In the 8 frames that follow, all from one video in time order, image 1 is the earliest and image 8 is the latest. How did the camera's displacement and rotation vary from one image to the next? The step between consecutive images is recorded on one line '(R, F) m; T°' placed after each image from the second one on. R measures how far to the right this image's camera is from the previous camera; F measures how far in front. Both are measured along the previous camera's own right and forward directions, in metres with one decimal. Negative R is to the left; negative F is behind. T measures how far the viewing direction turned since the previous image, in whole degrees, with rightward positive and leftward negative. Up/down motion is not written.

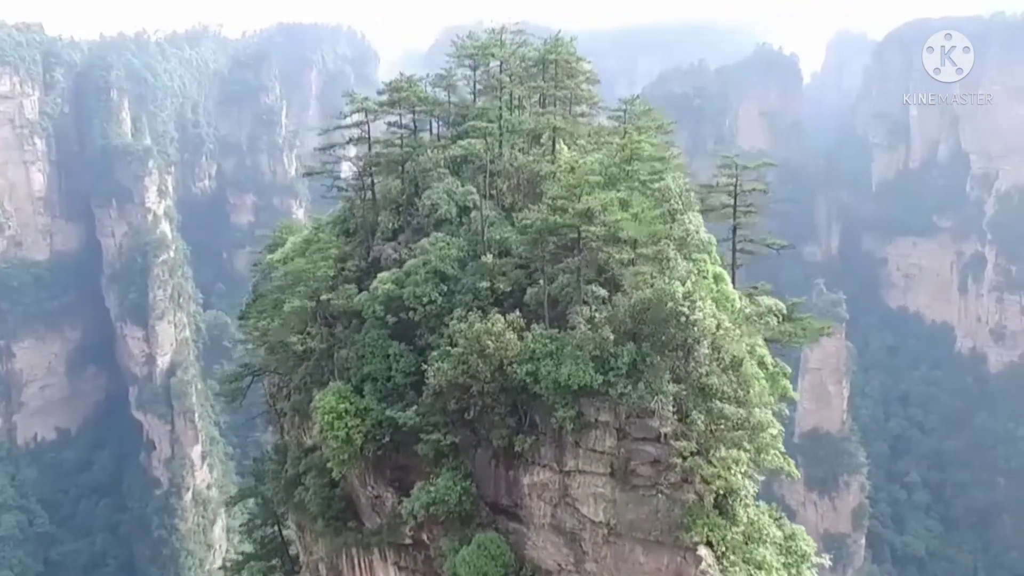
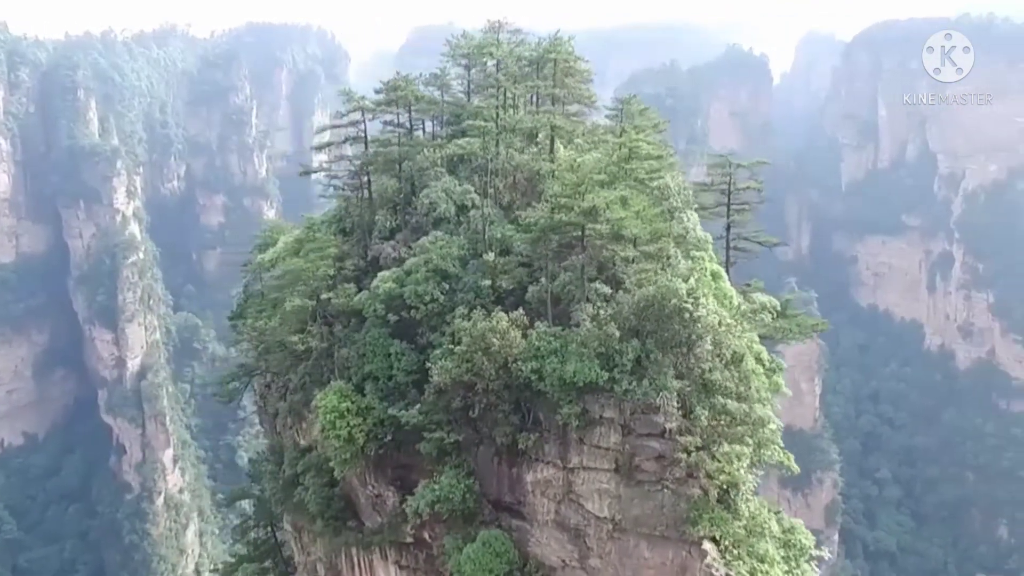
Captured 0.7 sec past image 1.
(-0.4, 0.0) m; +2°
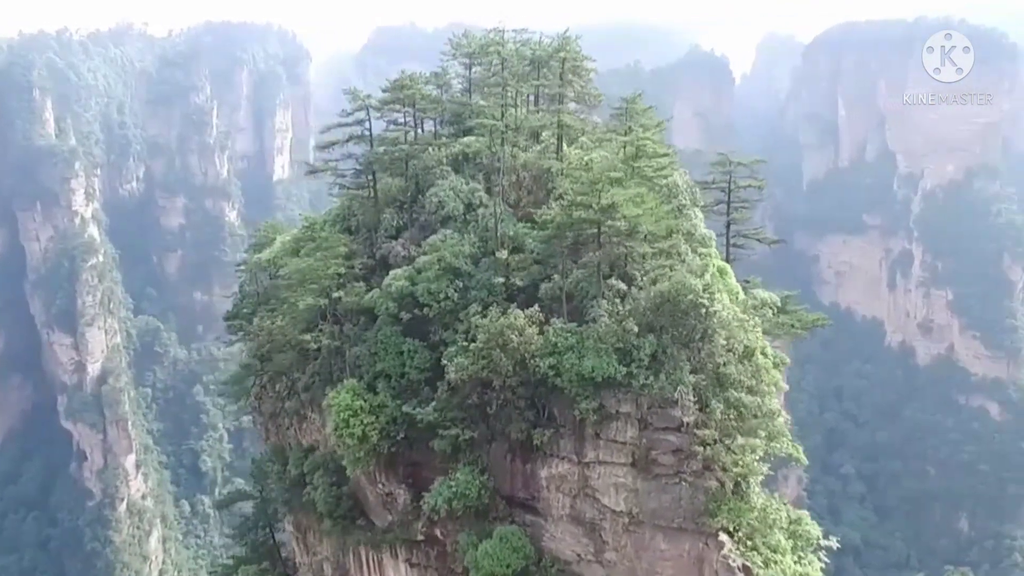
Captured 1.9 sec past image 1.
(-0.7, -0.1) m; +2°
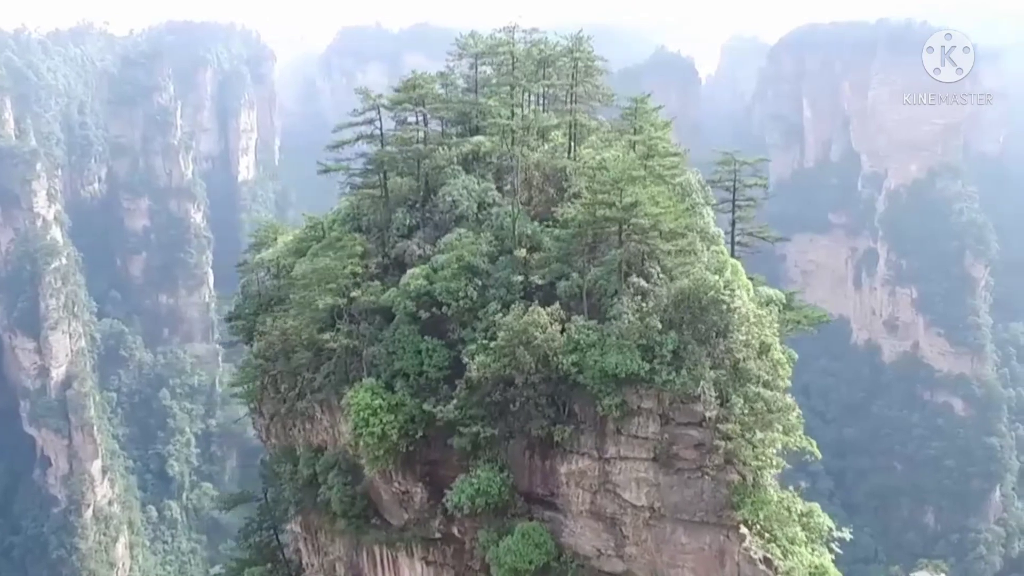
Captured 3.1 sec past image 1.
(-0.7, -0.1) m; +2°
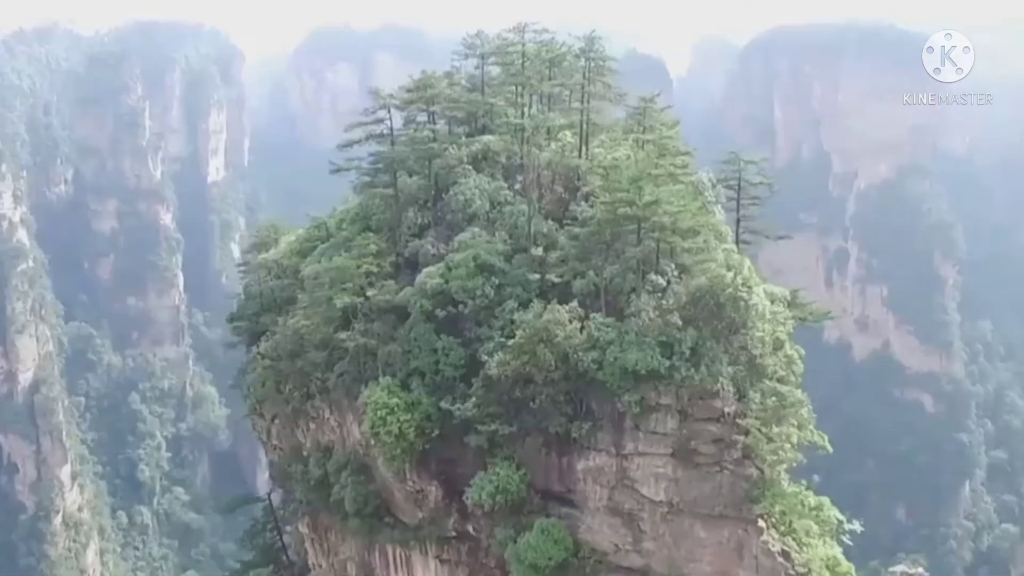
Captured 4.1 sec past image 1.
(-0.6, -0.1) m; +2°
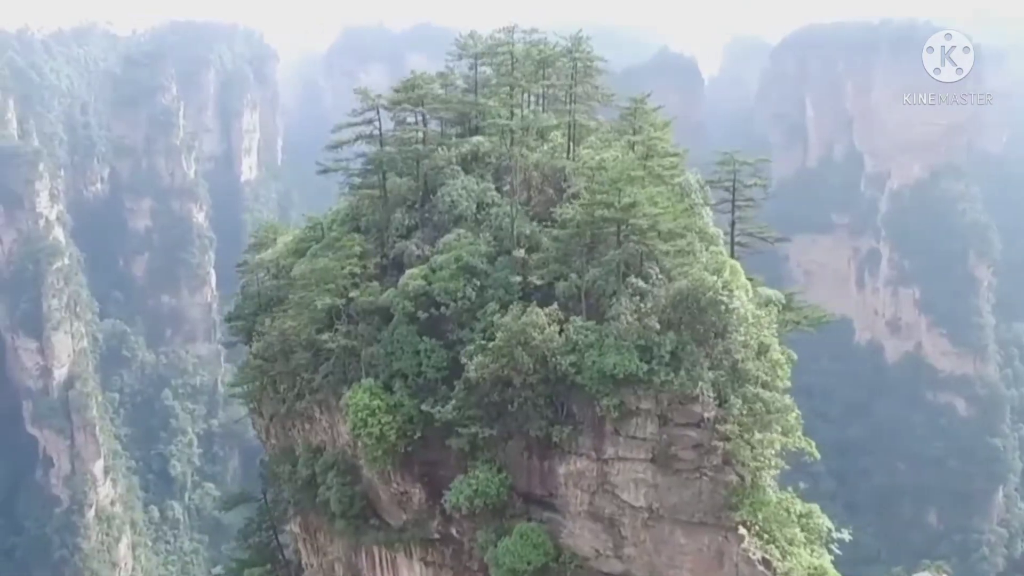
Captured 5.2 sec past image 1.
(+0.7, +0.1) m; -2°
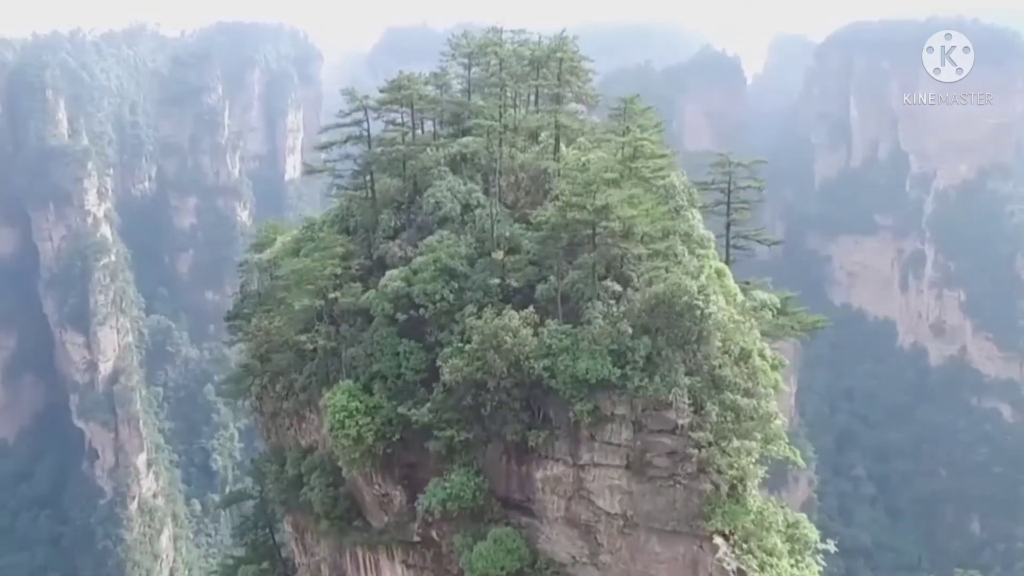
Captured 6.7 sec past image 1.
(+0.9, +0.1) m; -3°
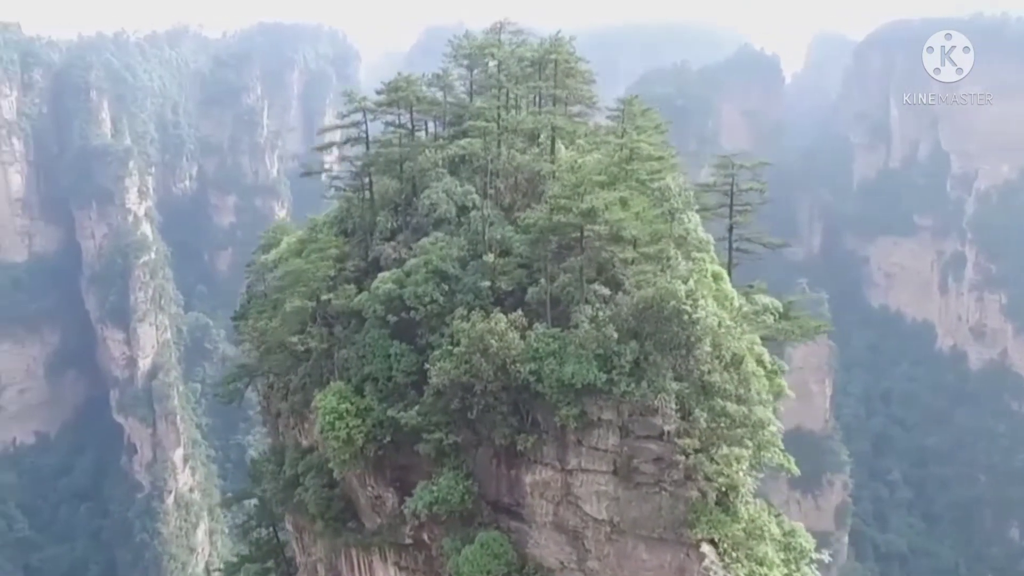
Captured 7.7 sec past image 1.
(+0.6, +0.1) m; -2°
